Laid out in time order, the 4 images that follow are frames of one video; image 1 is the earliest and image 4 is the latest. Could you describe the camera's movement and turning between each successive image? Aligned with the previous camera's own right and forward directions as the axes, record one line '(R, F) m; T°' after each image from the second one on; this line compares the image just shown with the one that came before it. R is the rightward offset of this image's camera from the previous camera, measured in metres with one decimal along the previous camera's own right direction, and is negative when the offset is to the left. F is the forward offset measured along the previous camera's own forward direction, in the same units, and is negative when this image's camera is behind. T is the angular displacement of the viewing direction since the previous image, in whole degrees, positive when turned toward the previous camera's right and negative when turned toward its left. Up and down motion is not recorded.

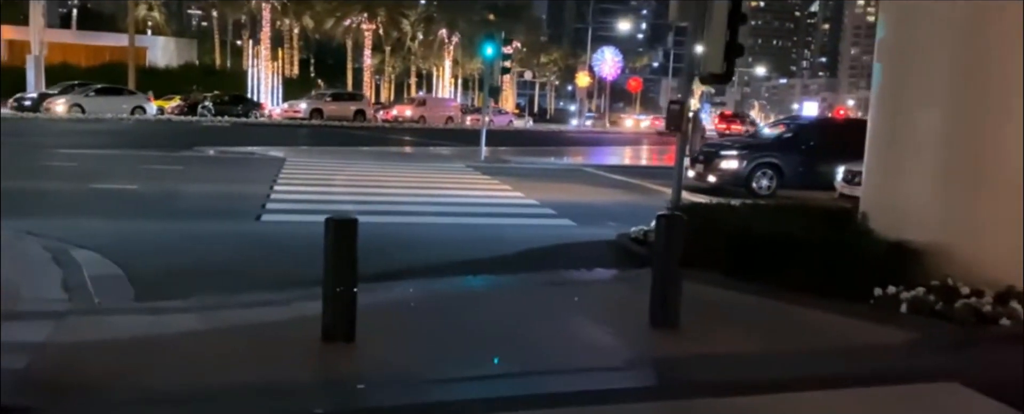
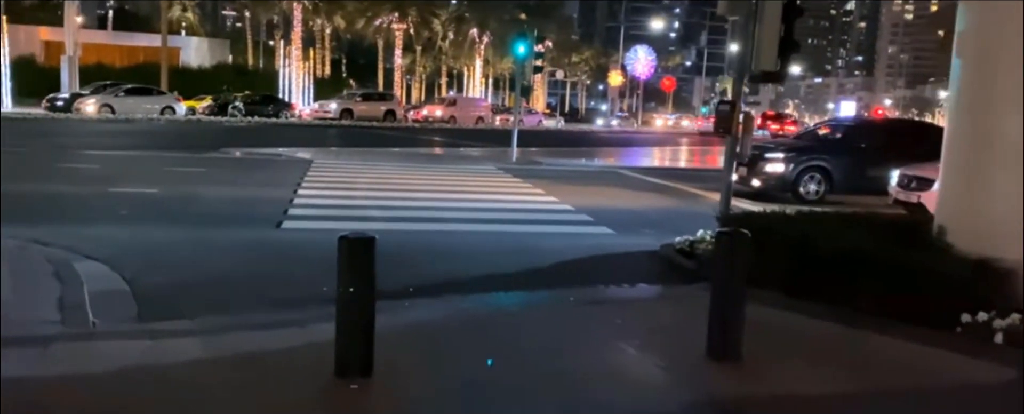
(-0.1, +0.8) m; -2°
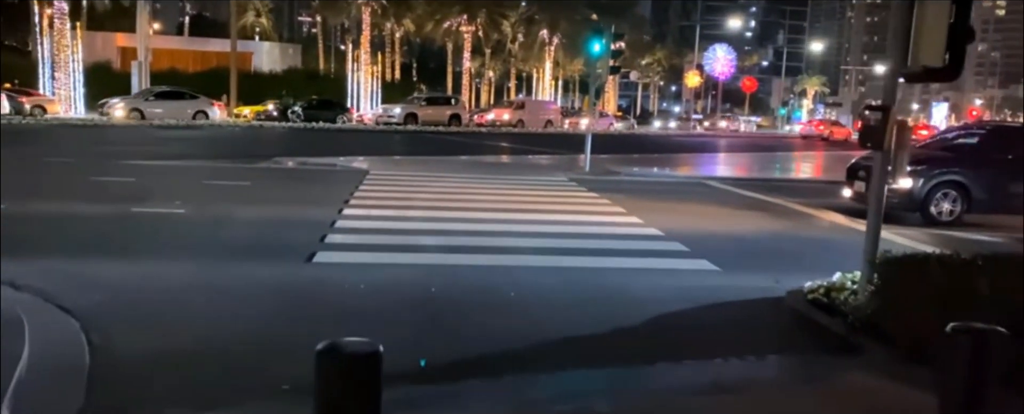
(-0.1, +2.2) m; -4°
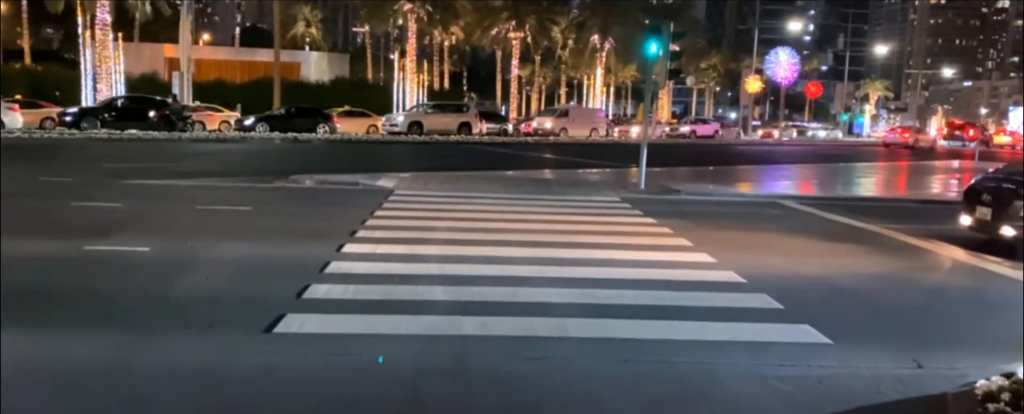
(+0.2, +2.7) m; -3°
